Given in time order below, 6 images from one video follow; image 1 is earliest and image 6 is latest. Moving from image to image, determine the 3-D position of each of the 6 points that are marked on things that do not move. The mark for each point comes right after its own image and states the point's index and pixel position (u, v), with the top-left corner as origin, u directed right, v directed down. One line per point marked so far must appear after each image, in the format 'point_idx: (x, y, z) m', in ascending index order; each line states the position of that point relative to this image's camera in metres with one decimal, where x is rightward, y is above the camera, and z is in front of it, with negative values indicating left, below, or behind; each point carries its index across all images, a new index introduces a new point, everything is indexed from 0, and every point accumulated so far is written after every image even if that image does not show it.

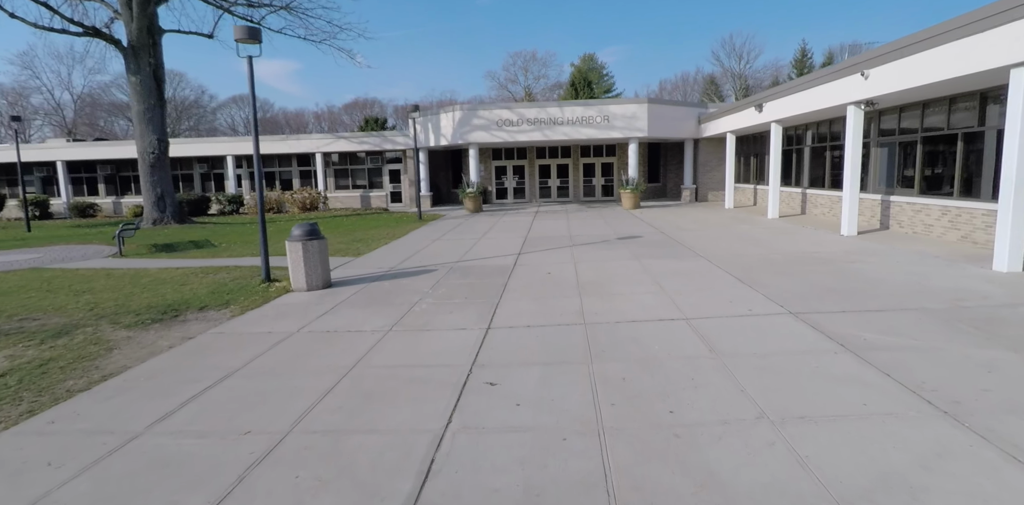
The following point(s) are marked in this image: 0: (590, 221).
0: (+2.8, +1.1, +18.9) m
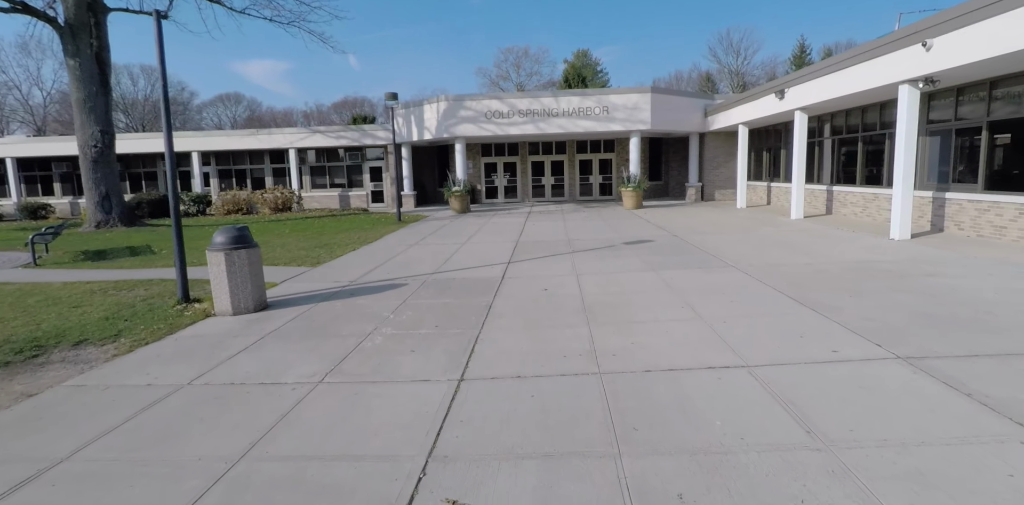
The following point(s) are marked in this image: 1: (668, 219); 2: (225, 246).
0: (+2.5, +0.9, +16.9) m
1: (+4.9, +1.1, +17.1) m
2: (-3.8, +0.1, +7.2) m
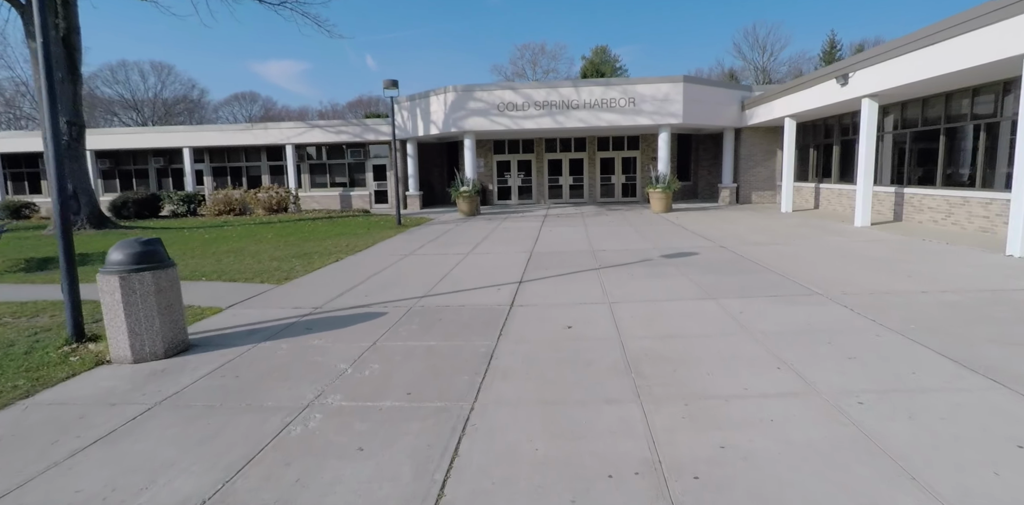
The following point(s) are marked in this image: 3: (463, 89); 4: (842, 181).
0: (+2.8, +0.7, +14.7) m
1: (+5.3, +0.8, +14.8) m
2: (-3.7, -0.1, +5.2) m
3: (-1.8, +5.8, +19.5) m
4: (+10.3, +2.3, +17.0) m
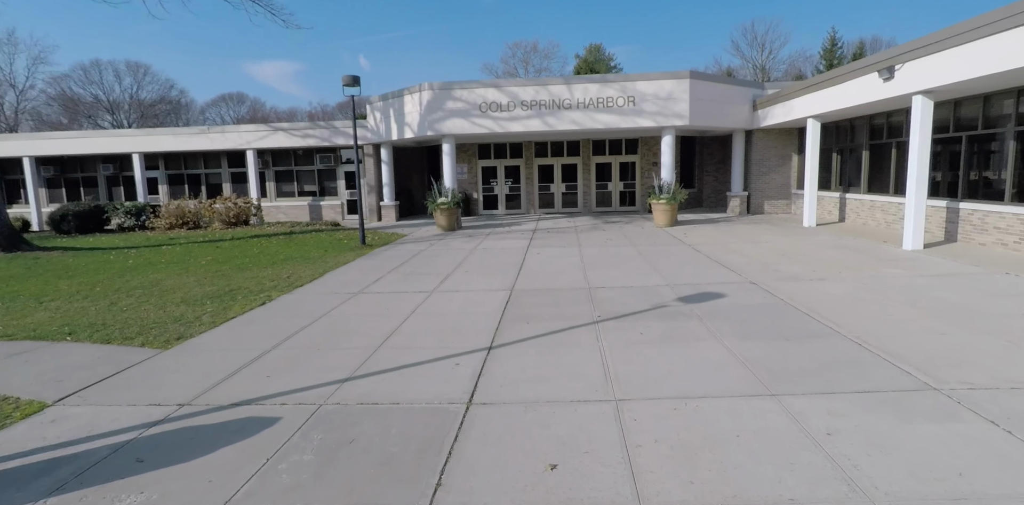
0: (+2.4, +0.1, +12.4) m
1: (+4.9, +0.2, +12.6) m
2: (-4.0, -0.8, +2.9) m
3: (-2.3, +5.2, +17.2) m
4: (+9.9, +1.7, +14.8) m
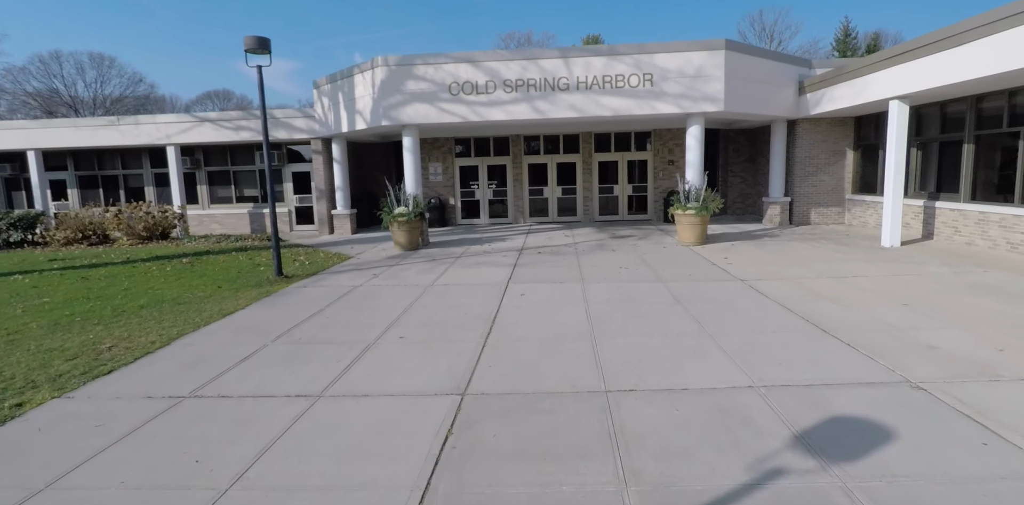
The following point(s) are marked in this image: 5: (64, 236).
0: (+2.0, -0.6, +8.5) m
1: (+4.4, -0.4, +8.6) m
2: (-4.4, -1.4, -1.2) m
3: (-2.7, +4.6, +13.2) m
4: (+9.4, +1.1, +10.9) m
5: (-13.4, +0.5, +16.3) m
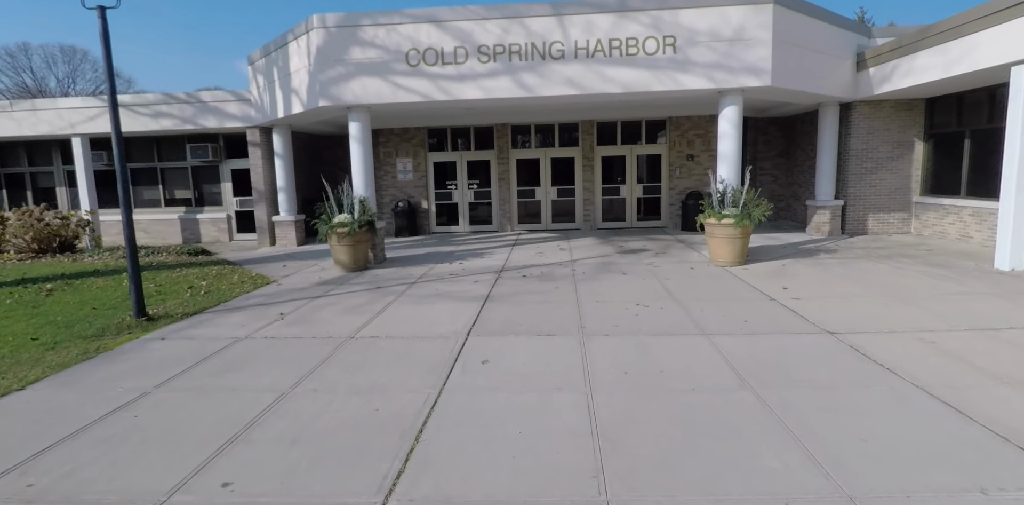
0: (+1.6, -0.9, +5.3) m
1: (+4.0, -0.8, +5.5) m
2: (-4.8, -1.8, -4.3) m
3: (-3.2, +4.2, +10.0) m
4: (+9.0, +0.7, +7.7) m
5: (-13.9, +0.1, +13.1) m
